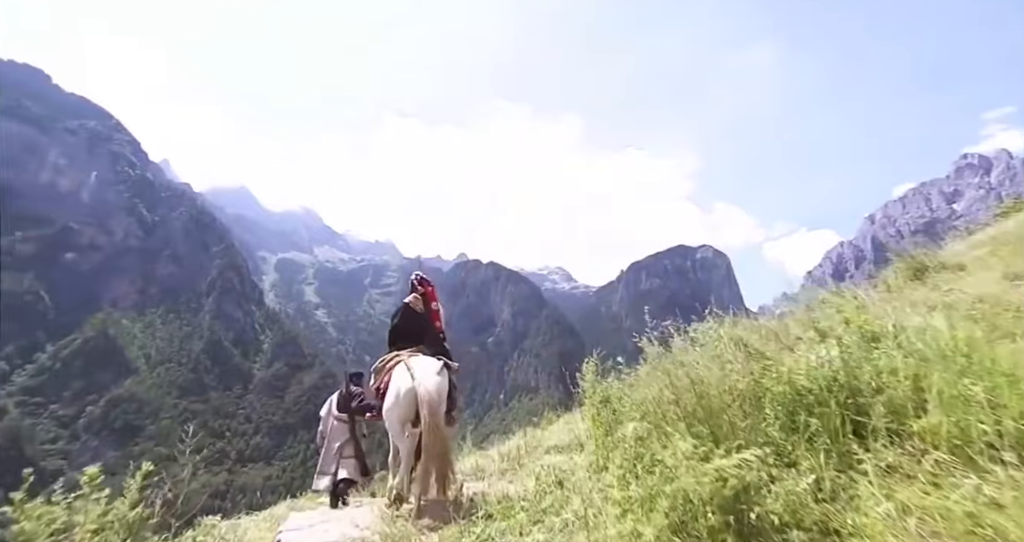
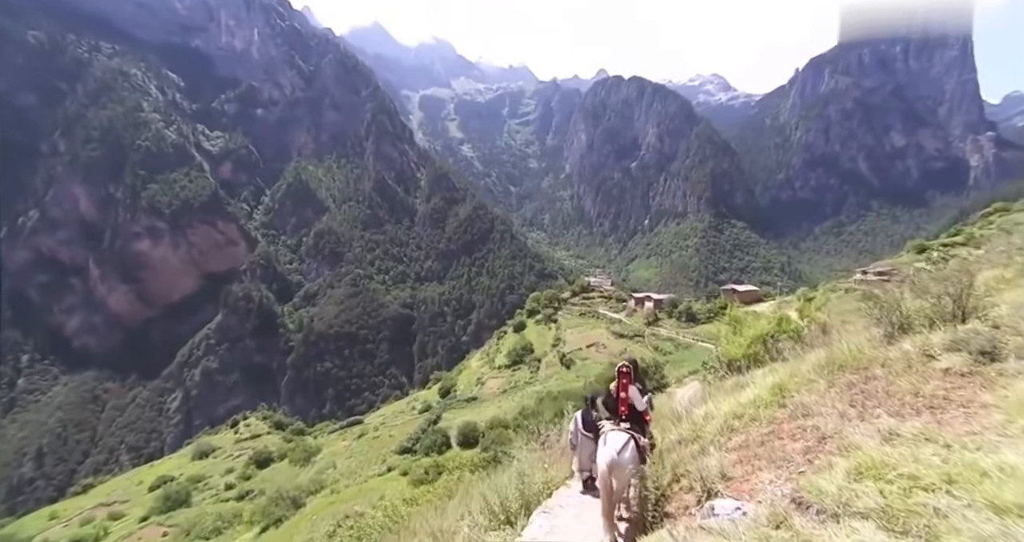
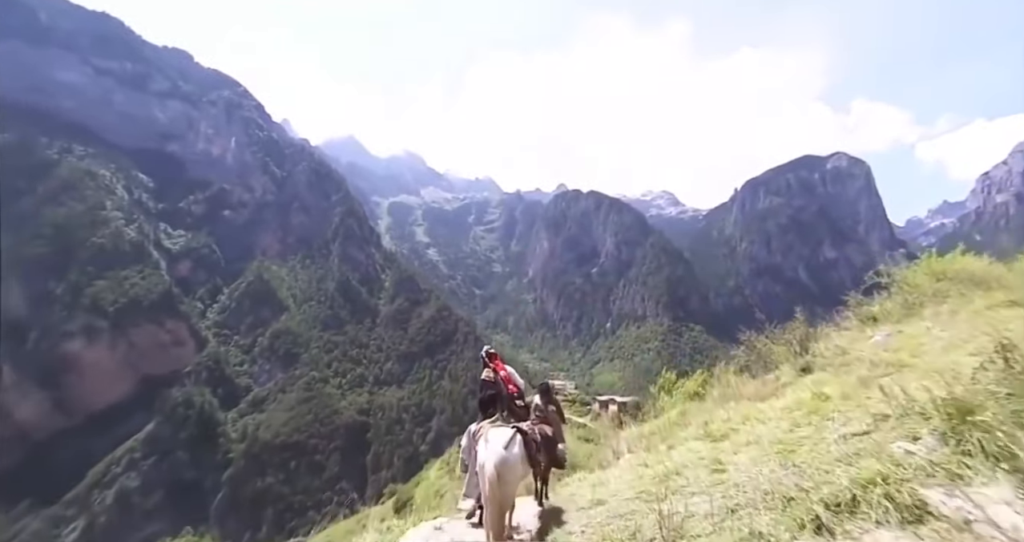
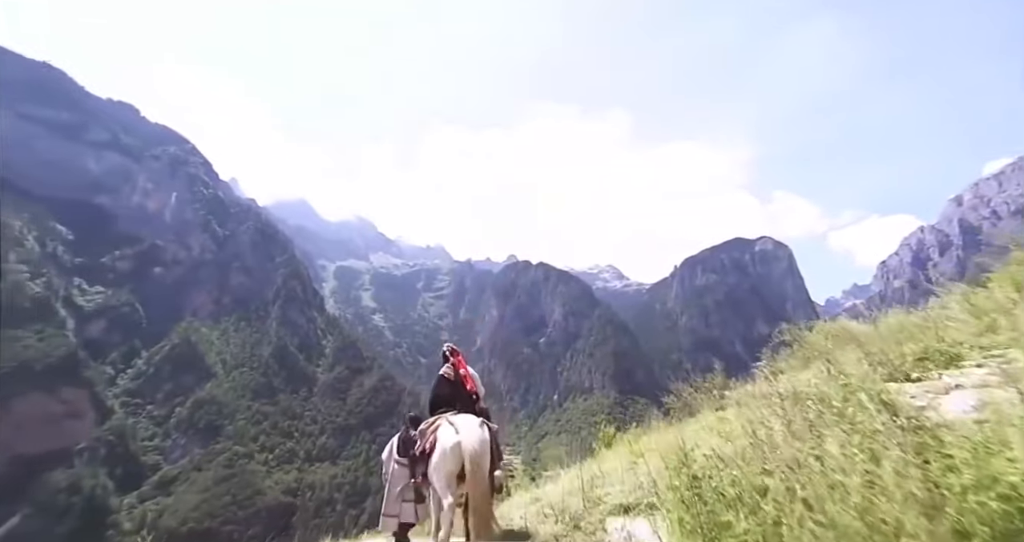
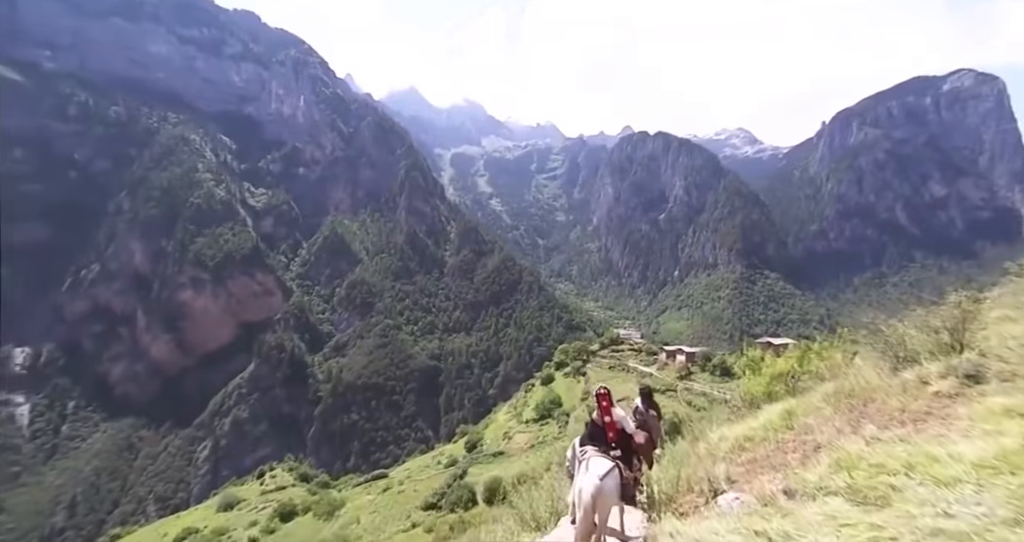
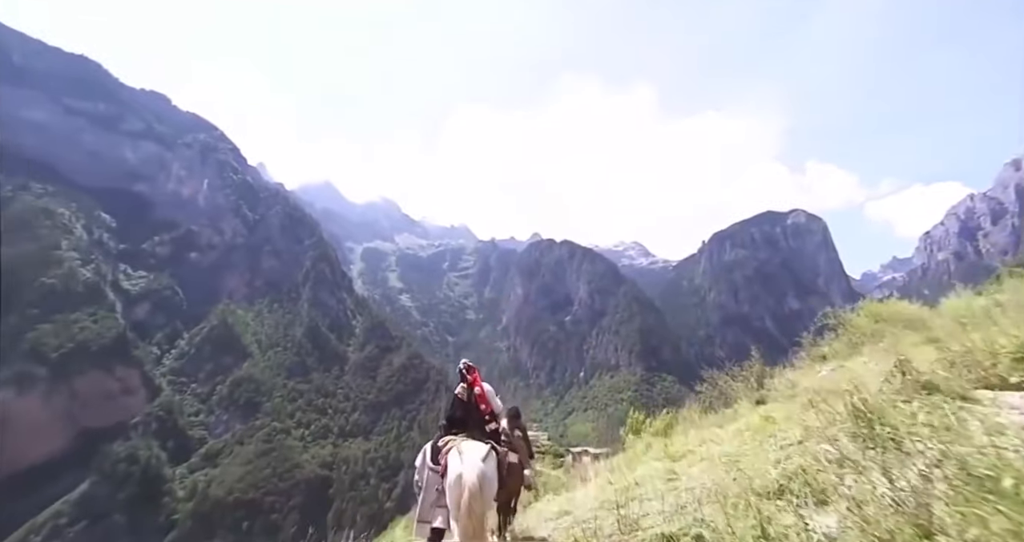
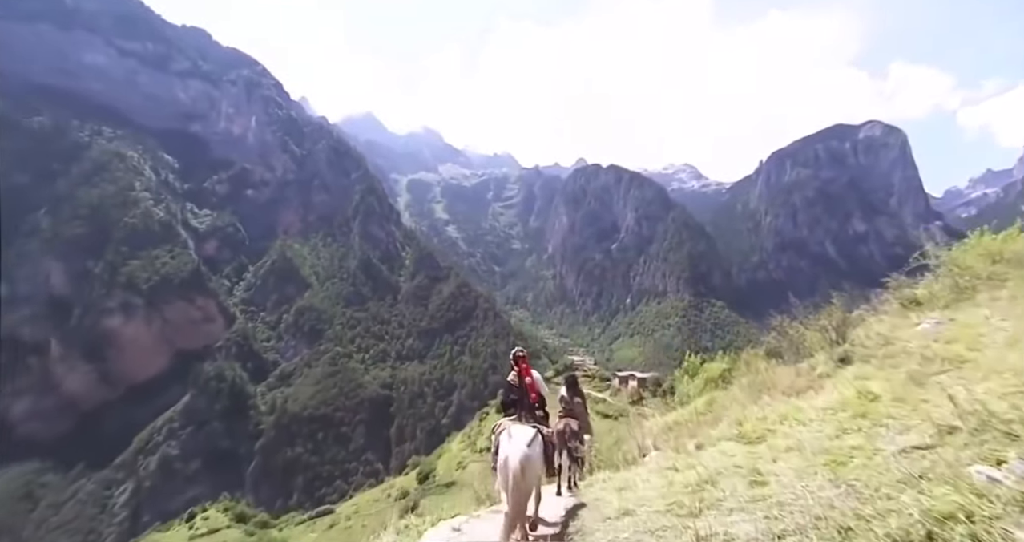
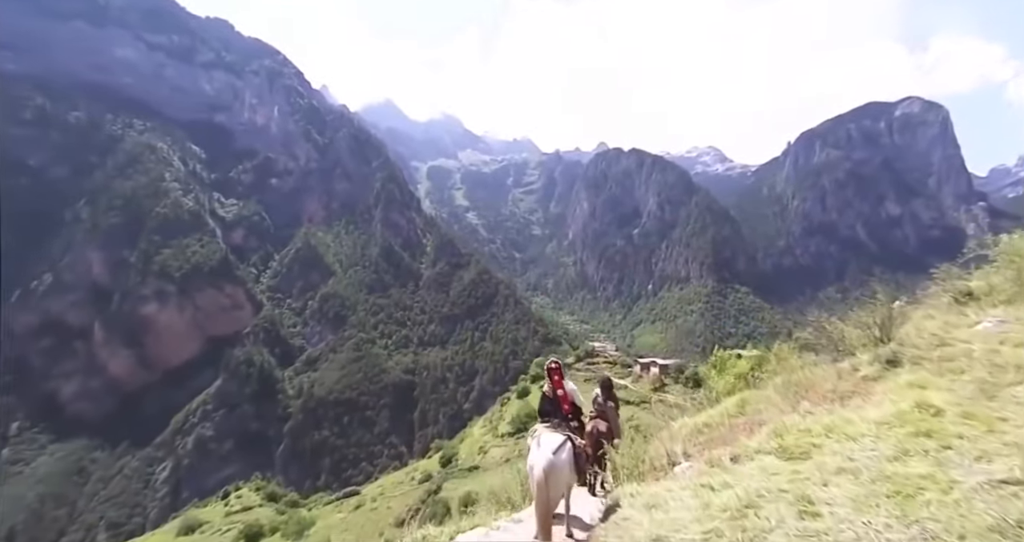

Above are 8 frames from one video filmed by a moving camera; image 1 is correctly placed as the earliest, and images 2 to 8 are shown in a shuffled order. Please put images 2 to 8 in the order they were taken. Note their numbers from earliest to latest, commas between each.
4, 6, 3, 7, 8, 5, 2
